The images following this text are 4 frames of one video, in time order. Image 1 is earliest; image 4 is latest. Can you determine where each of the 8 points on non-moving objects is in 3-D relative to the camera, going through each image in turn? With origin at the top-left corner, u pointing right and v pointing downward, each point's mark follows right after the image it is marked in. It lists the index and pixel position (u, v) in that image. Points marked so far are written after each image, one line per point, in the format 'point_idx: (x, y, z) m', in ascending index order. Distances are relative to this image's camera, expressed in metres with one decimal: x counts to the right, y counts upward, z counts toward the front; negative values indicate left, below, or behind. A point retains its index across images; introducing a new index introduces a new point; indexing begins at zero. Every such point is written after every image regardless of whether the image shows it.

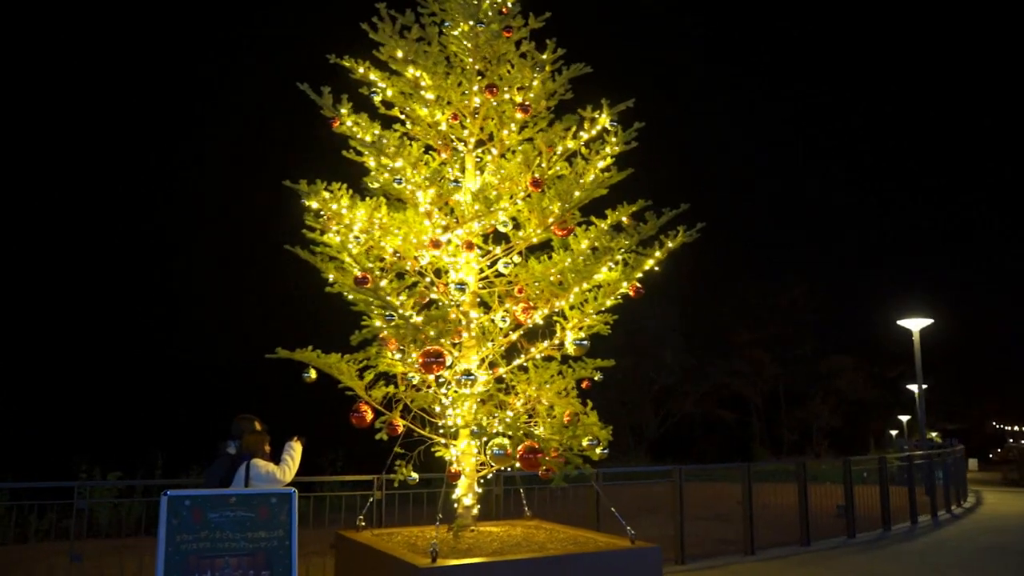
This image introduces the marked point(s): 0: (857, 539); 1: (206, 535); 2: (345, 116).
0: (+4.9, -3.5, +12.2) m
1: (-1.9, -1.5, +5.2) m
2: (-1.2, +1.3, +6.5) m
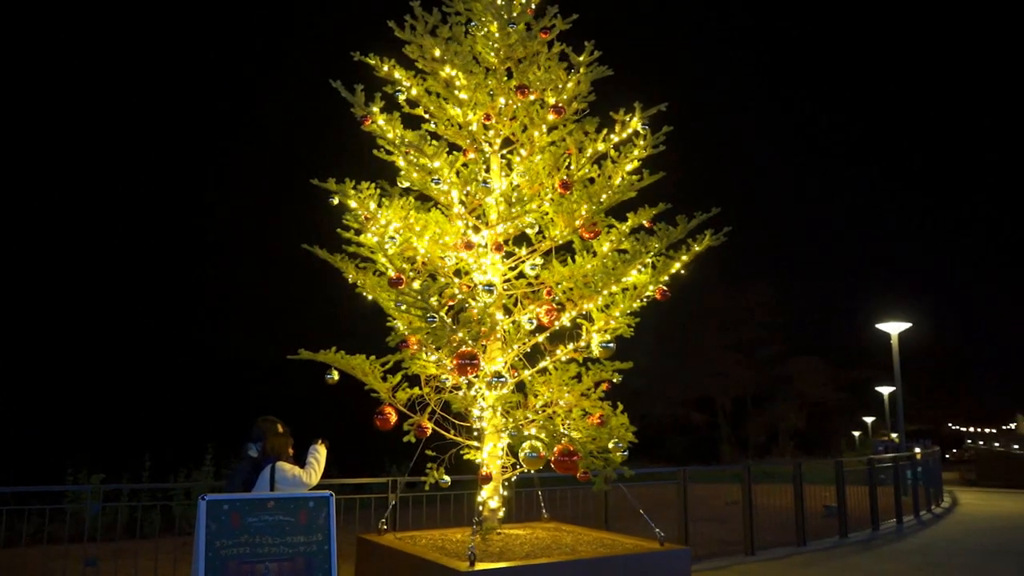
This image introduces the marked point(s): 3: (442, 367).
0: (+4.9, -3.6, +12.3) m
1: (-1.6, -1.5, +5.1) m
2: (-1.0, +1.3, +6.5) m
3: (-0.5, -0.6, +7.0) m
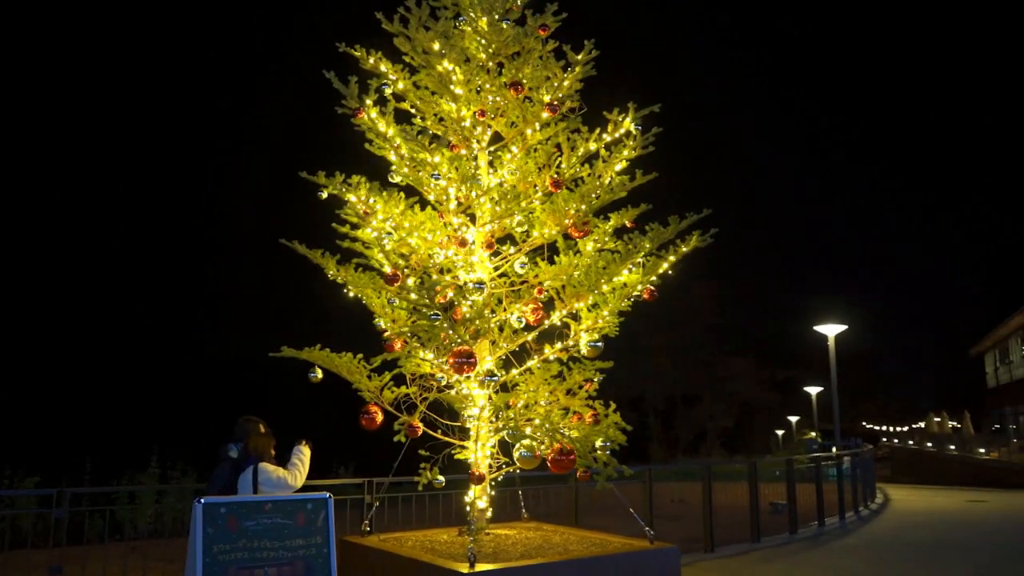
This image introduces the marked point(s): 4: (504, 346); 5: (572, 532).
0: (+4.2, -3.6, +12.7) m
1: (-1.5, -1.5, +4.9) m
2: (-1.0, +1.3, +6.3) m
3: (-0.6, -0.6, +6.9) m
4: (-0.1, -0.5, +6.9) m
5: (+0.5, -1.9, +6.6) m
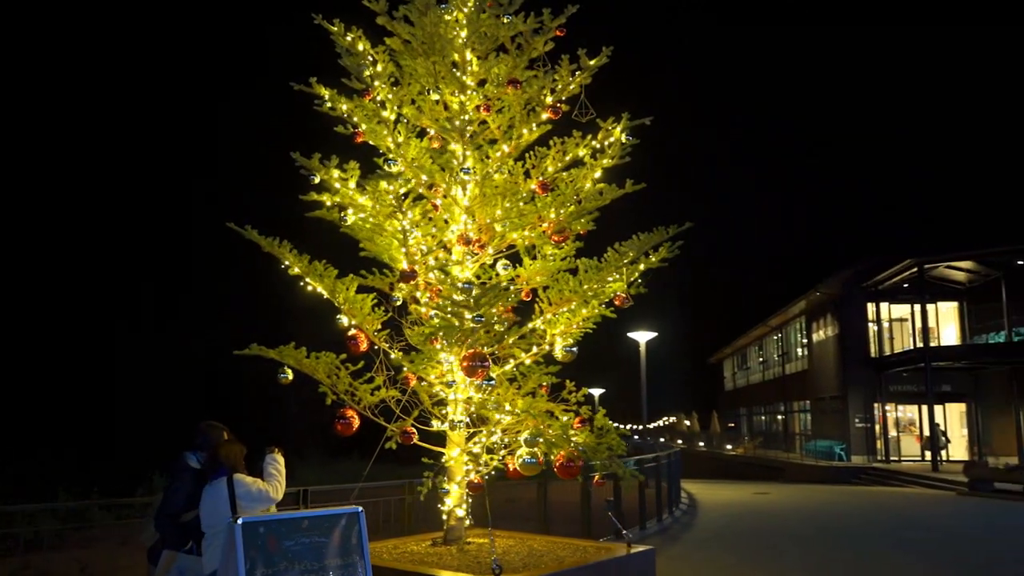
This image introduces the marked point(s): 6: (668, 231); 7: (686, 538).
0: (+2.1, -3.8, +13.4) m
1: (-1.2, -1.4, +4.4) m
2: (-1.0, +1.4, +5.9) m
3: (-0.8, -0.6, +6.5) m
4: (-0.3, -0.5, +6.8) m
5: (+0.3, -1.9, +6.6) m
6: (+1.2, +0.5, +6.9) m
7: (+2.6, -3.8, +13.0) m
